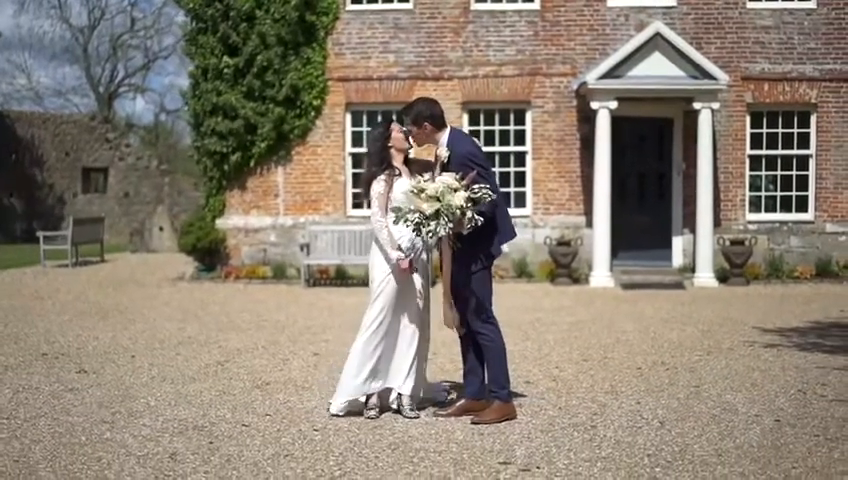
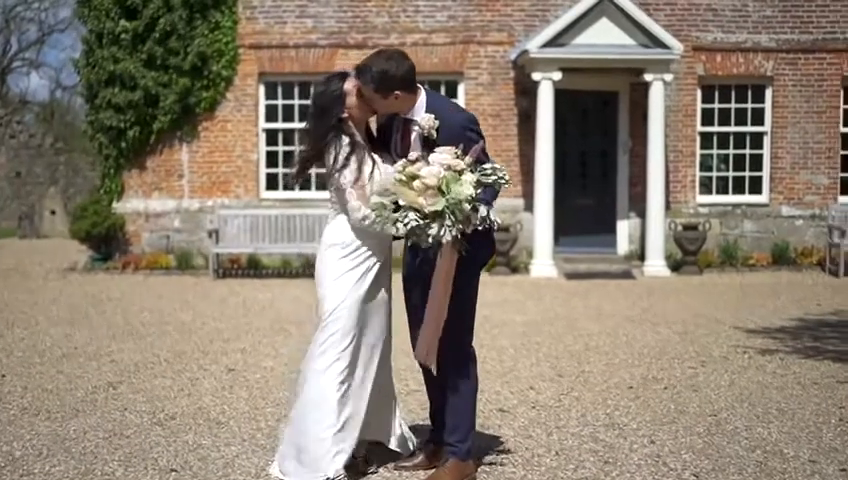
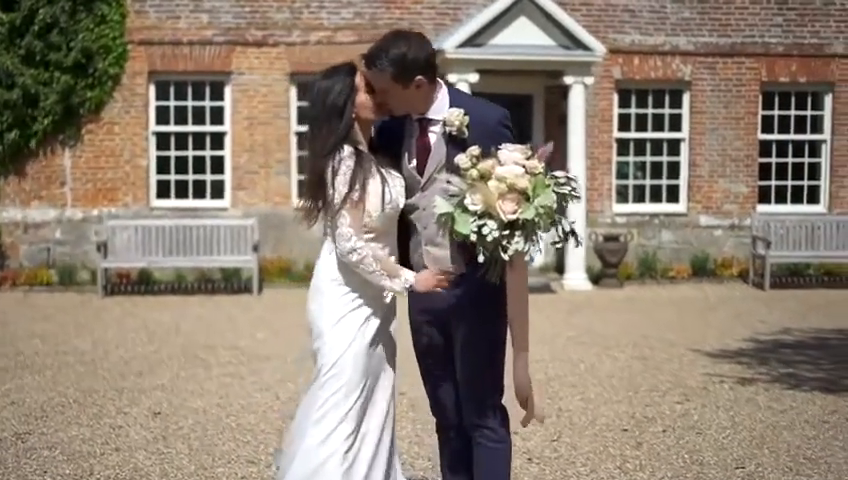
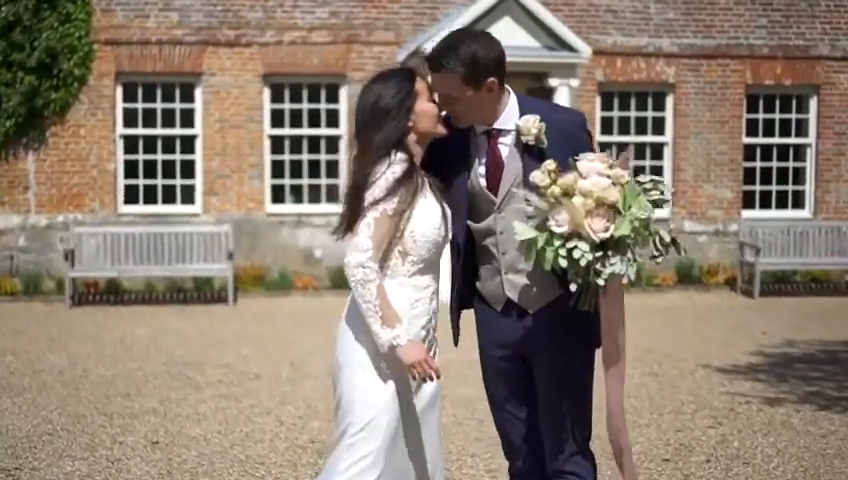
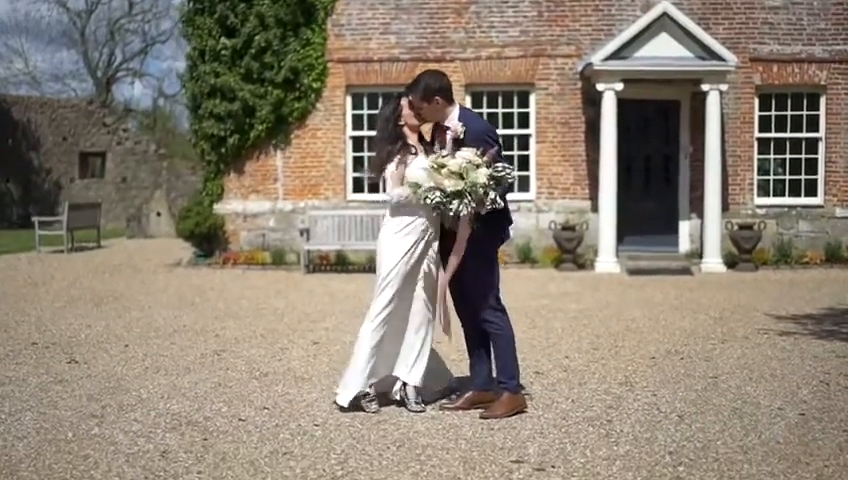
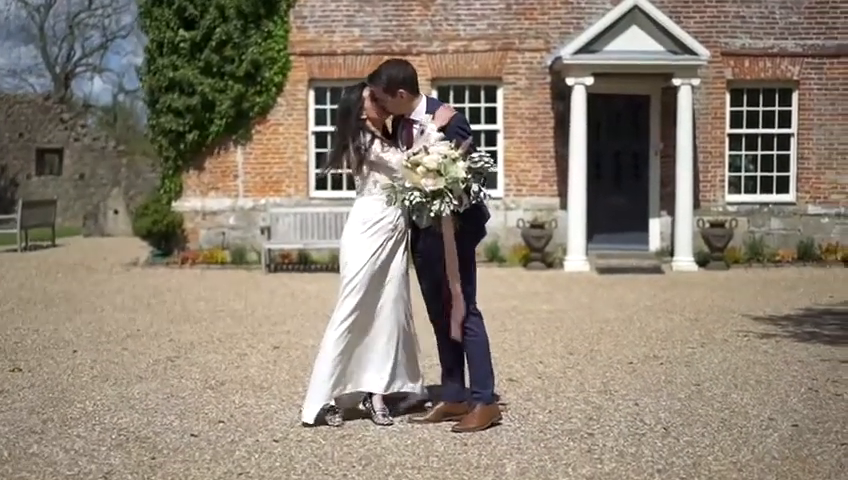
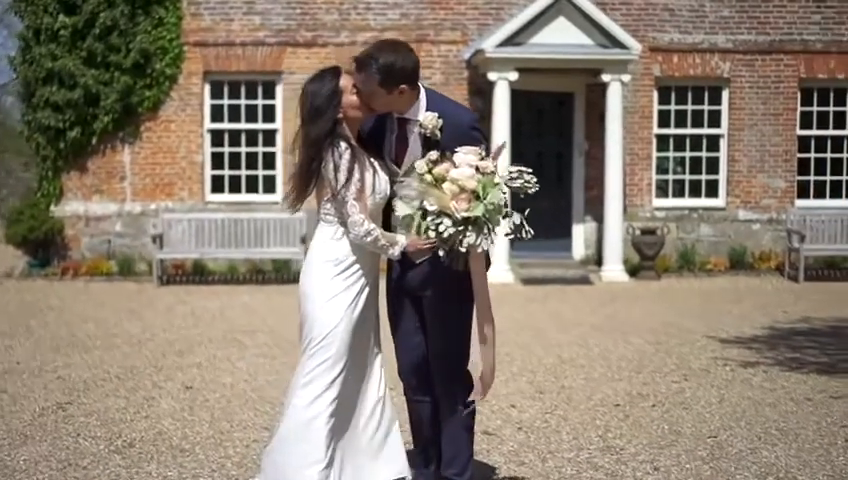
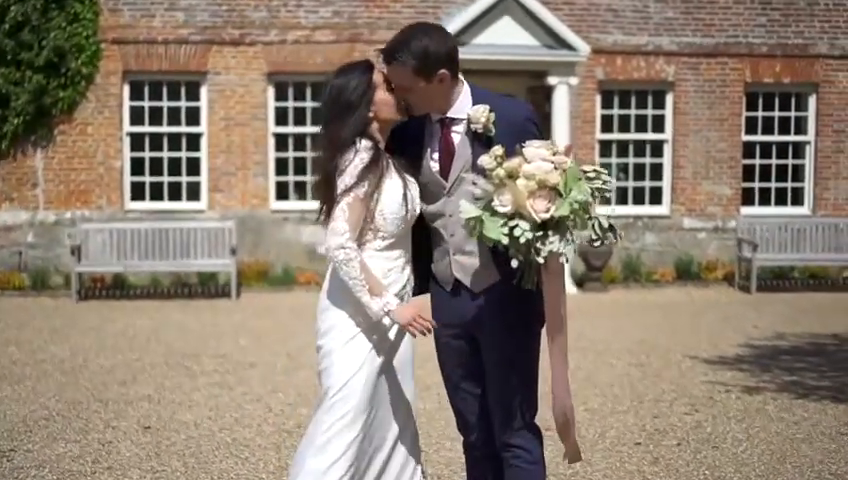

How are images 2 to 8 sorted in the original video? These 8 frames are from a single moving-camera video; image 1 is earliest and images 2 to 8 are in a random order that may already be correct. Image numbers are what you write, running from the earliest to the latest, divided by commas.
5, 6, 2, 7, 3, 8, 4
